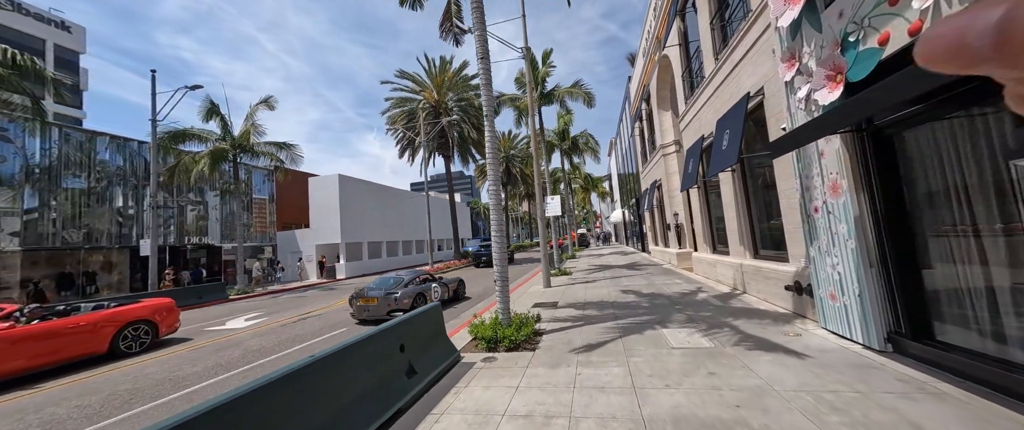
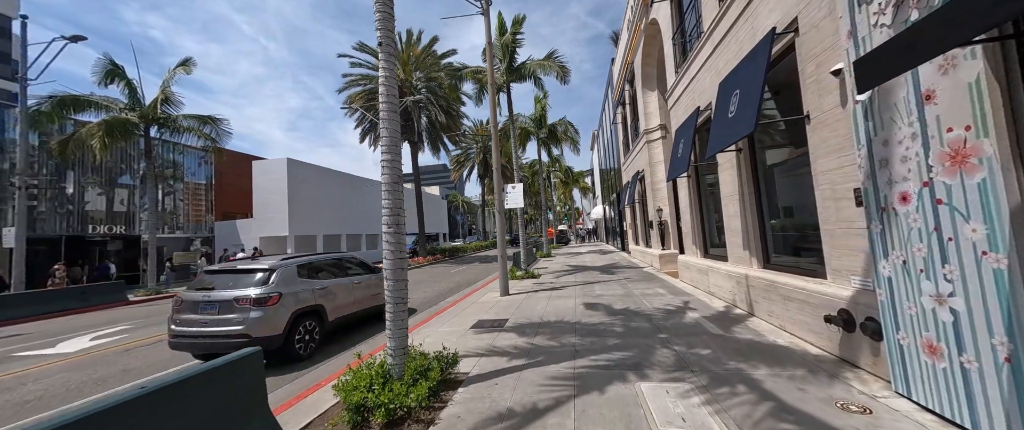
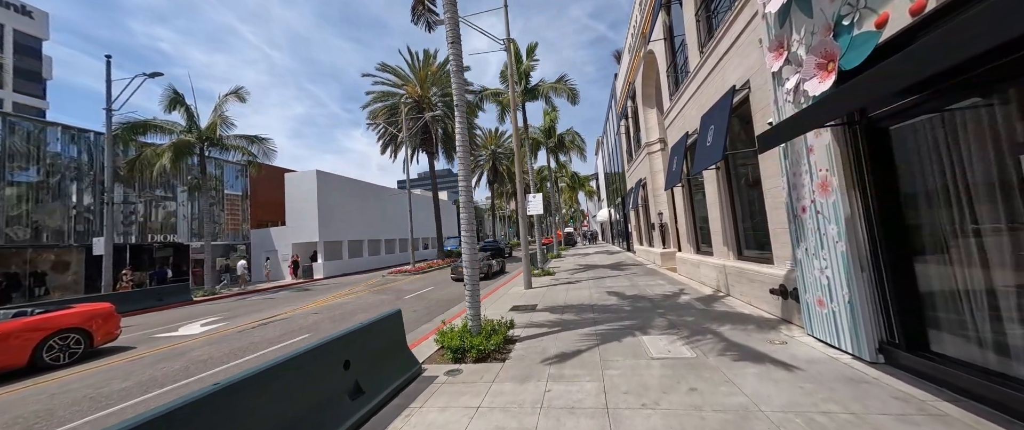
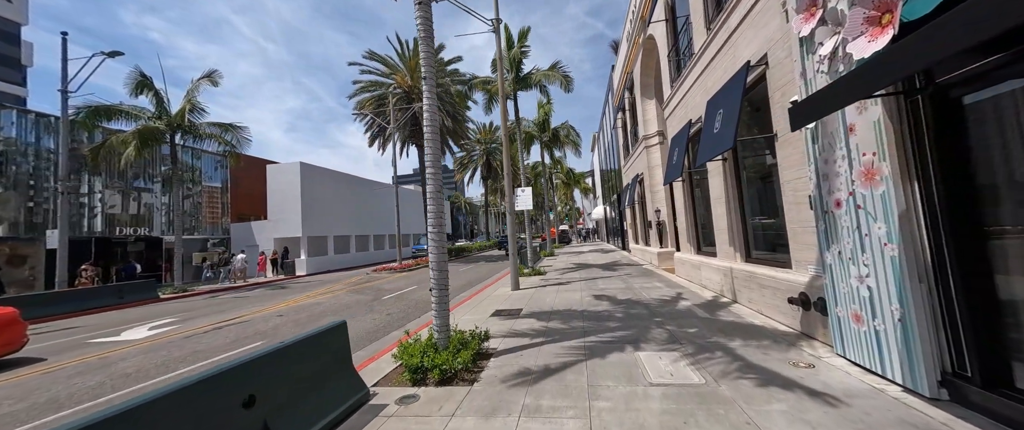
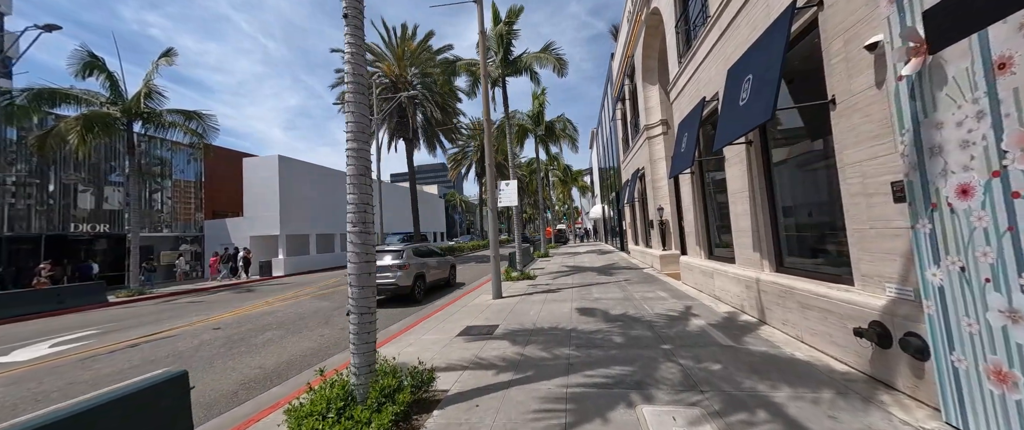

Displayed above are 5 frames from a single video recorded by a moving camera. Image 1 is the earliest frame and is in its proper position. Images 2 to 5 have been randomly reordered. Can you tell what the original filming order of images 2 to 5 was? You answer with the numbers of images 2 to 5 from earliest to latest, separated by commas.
3, 4, 2, 5
